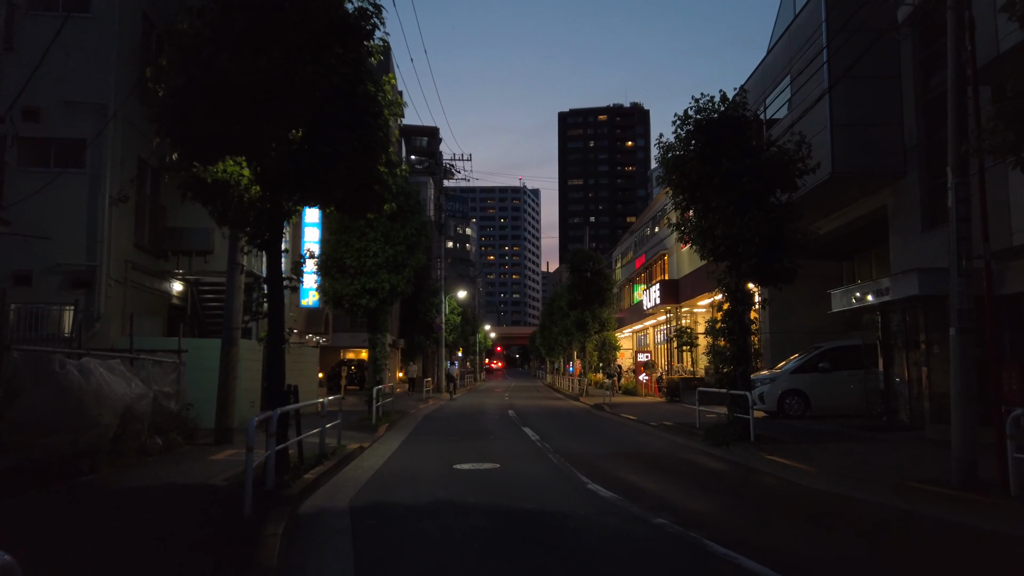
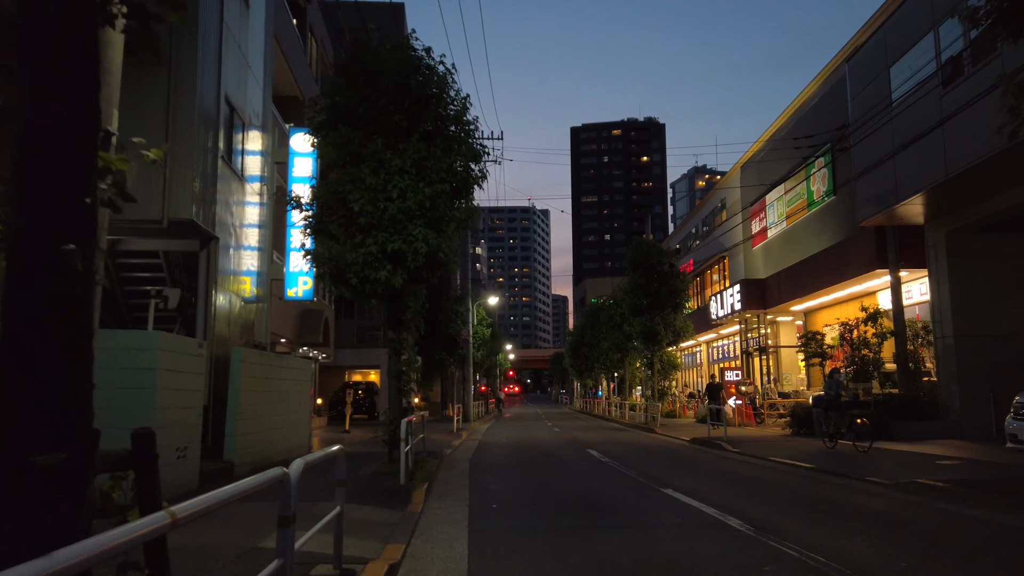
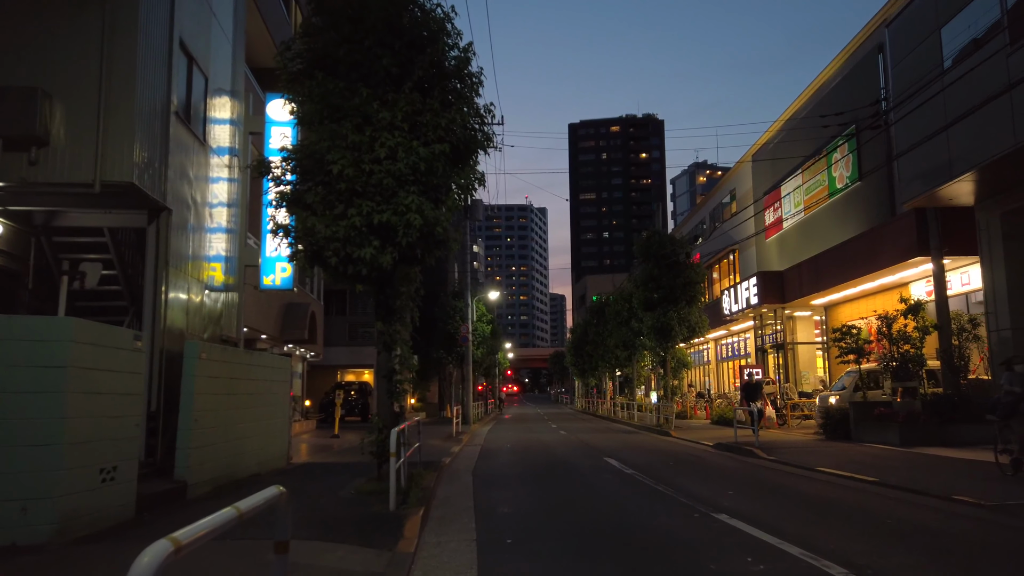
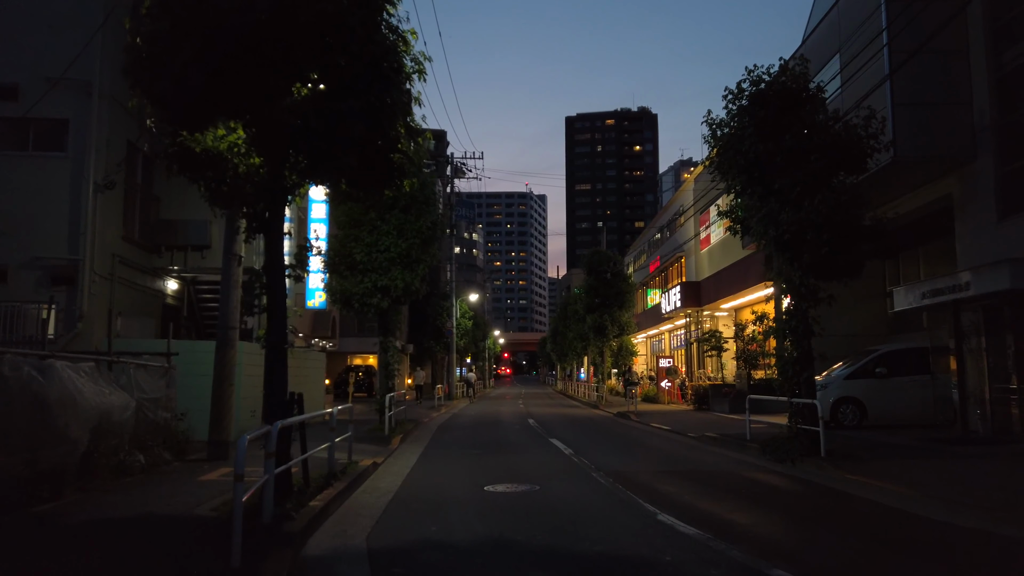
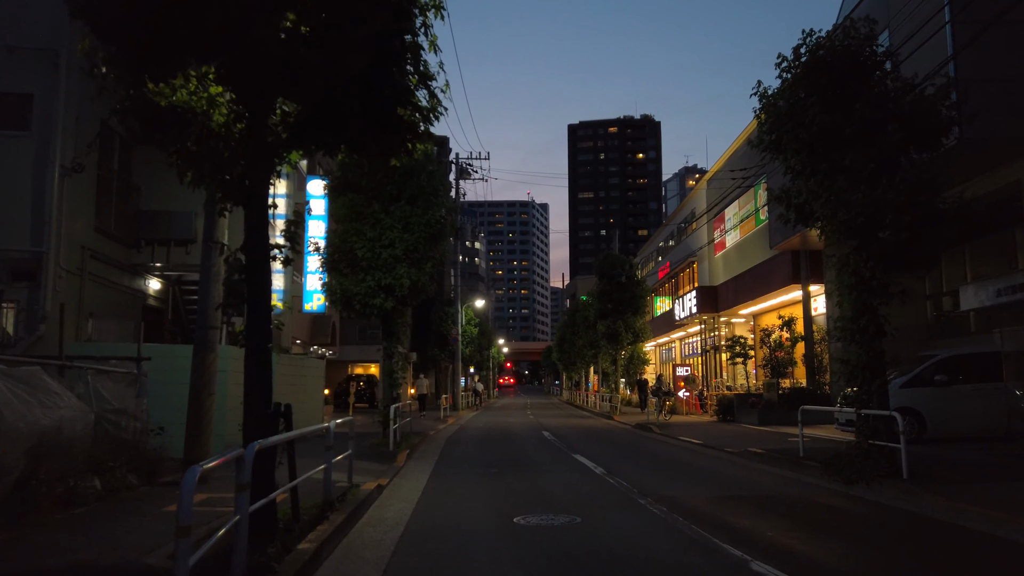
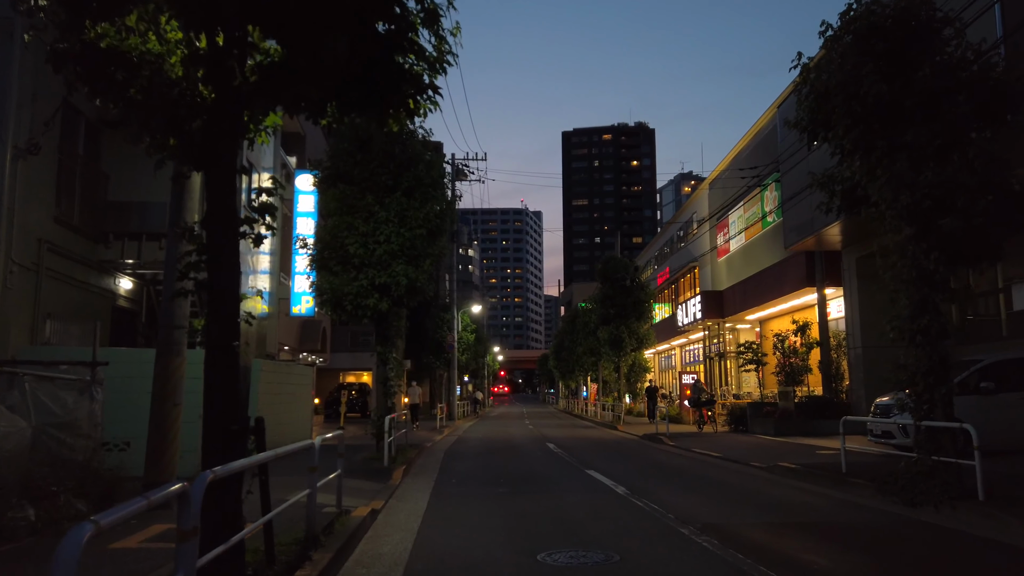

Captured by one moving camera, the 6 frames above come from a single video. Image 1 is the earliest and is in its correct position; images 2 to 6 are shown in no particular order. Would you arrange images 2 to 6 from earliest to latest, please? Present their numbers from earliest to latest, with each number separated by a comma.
4, 5, 6, 2, 3
